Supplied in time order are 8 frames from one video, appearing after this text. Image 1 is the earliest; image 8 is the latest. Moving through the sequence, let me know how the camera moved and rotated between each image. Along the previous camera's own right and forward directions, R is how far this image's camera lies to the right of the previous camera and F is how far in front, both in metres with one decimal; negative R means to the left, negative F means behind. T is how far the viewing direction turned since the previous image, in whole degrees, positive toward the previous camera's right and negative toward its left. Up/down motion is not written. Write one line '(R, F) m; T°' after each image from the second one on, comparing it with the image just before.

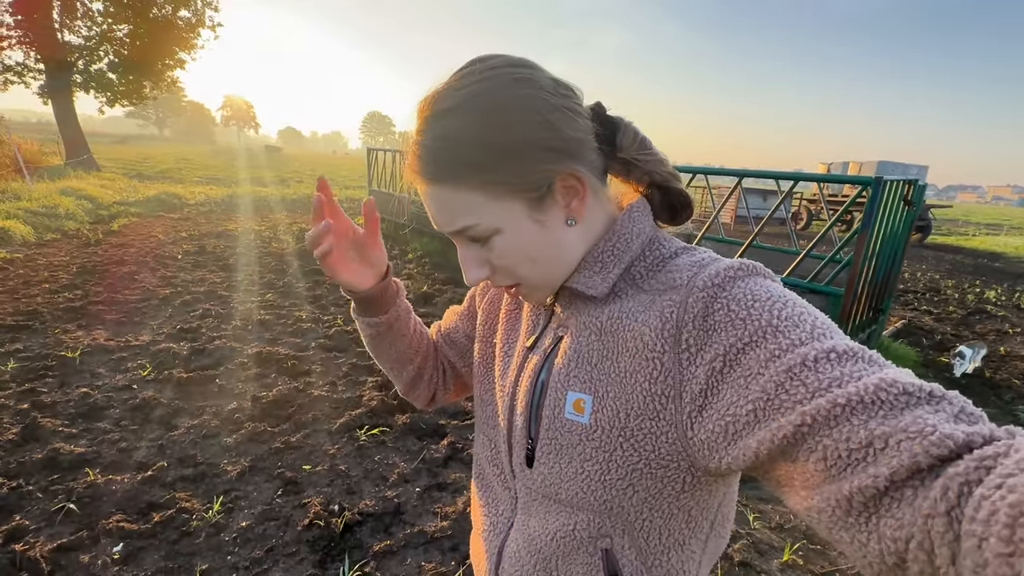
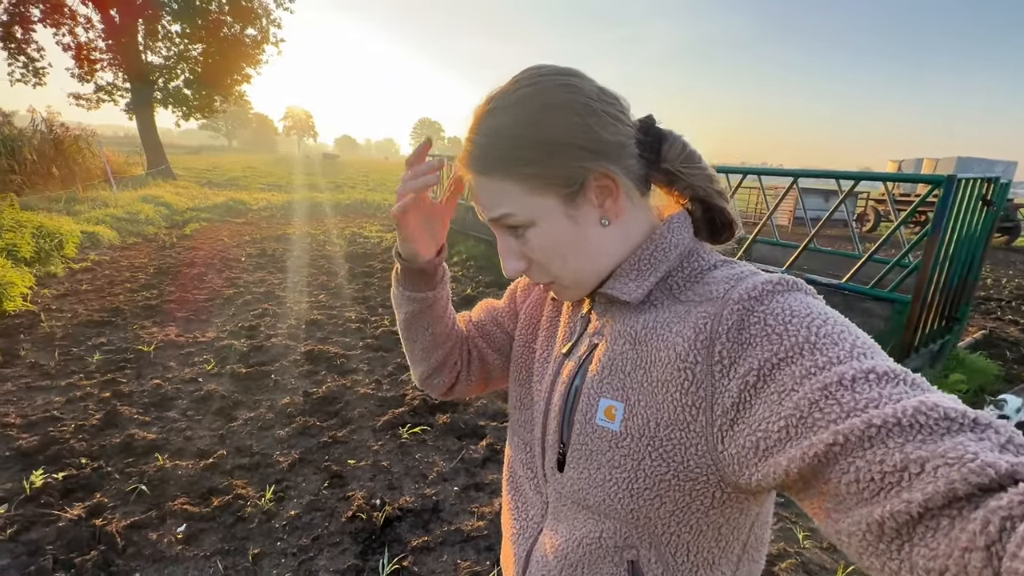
(+0.1, 0.0) m; -6°
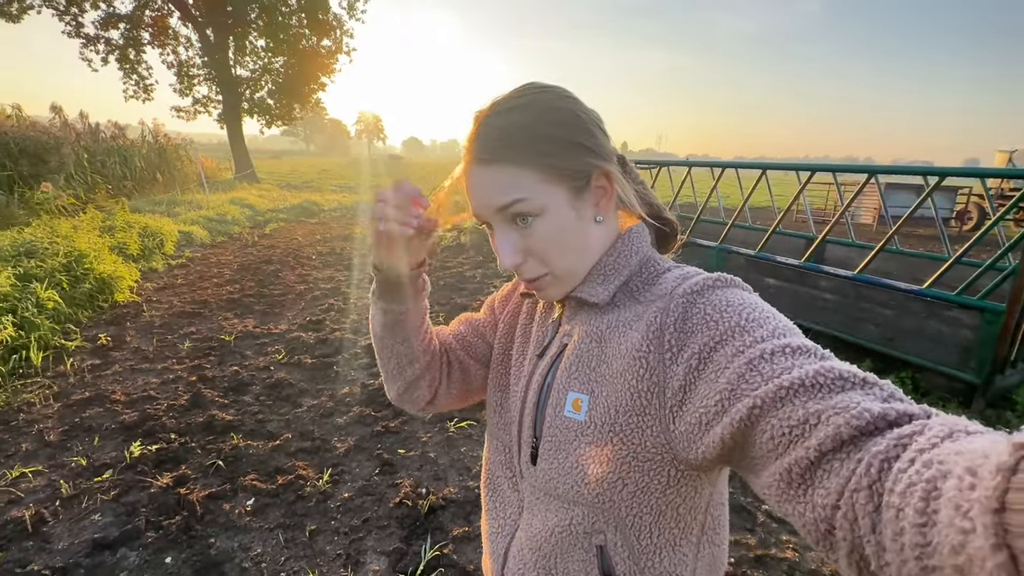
(+0.1, -0.1) m; -7°
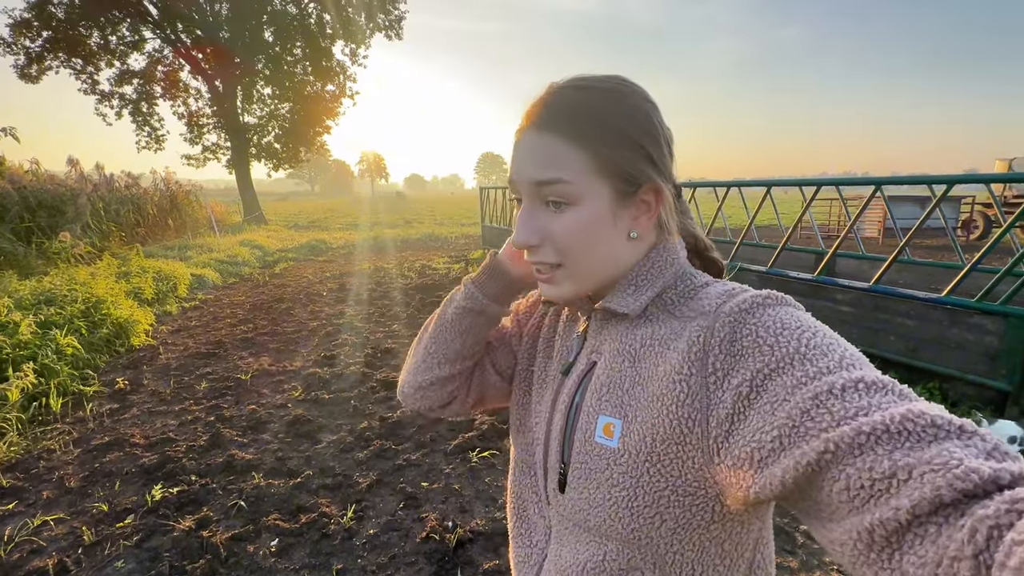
(-0.1, 0.0) m; 0°
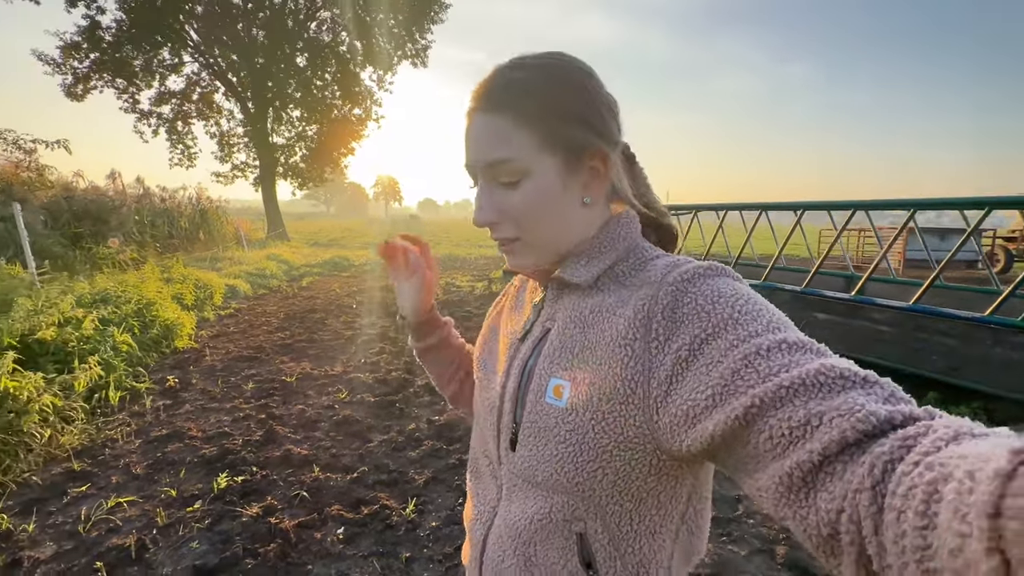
(-0.4, -0.2) m; +2°
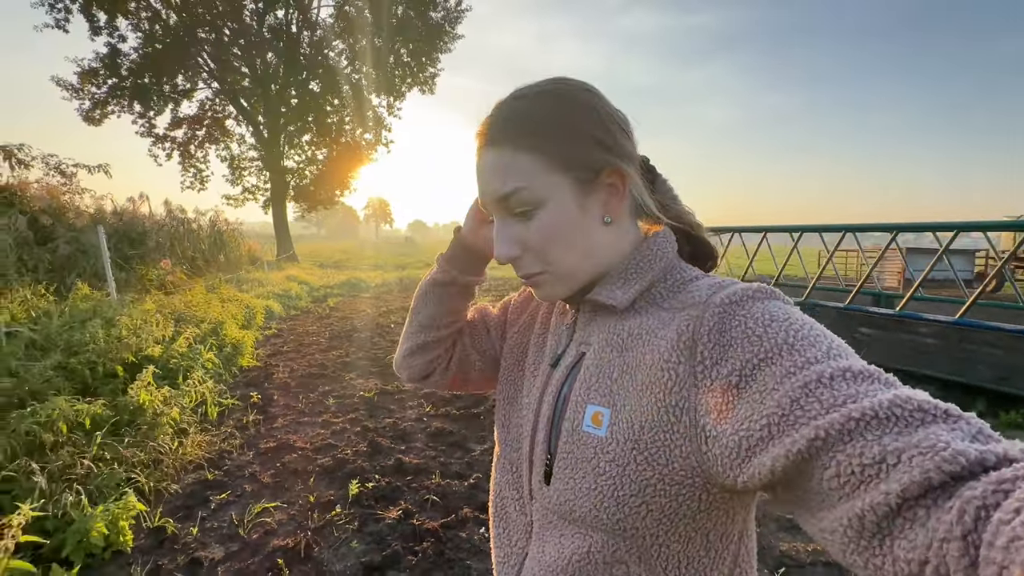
(-1.1, -0.2) m; +8°
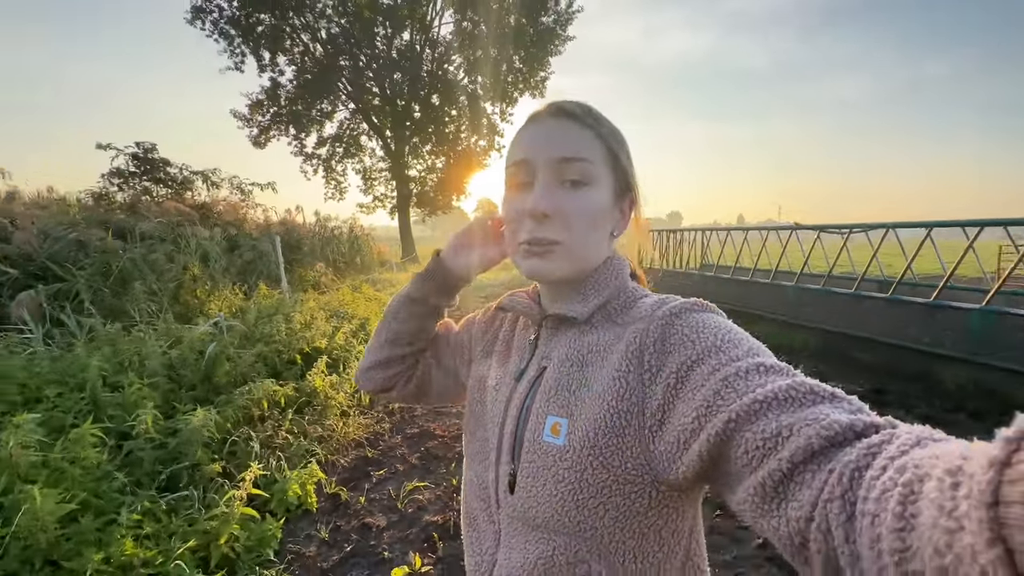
(-0.2, -0.2) m; -11°
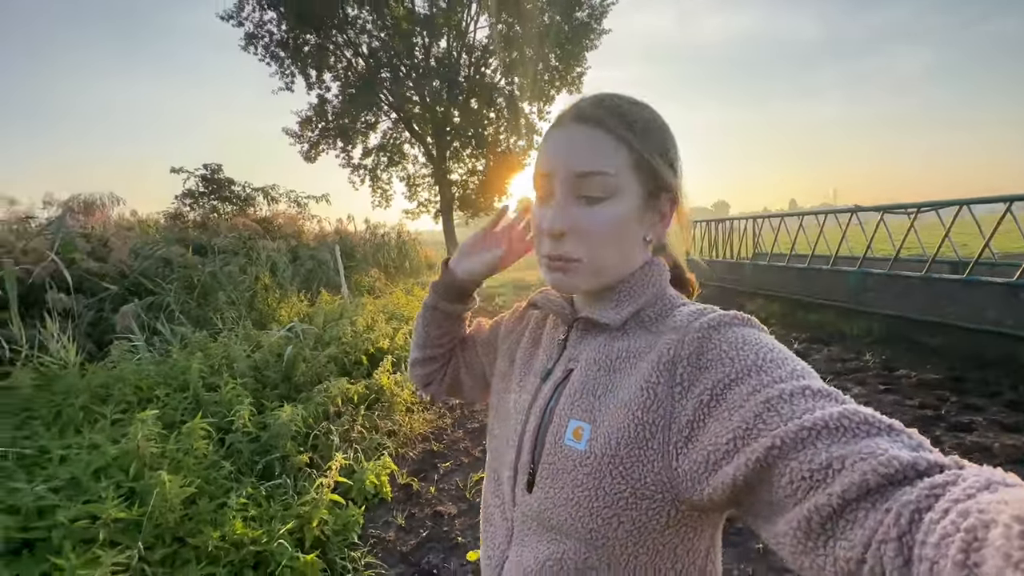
(-0.1, -0.1) m; -4°
